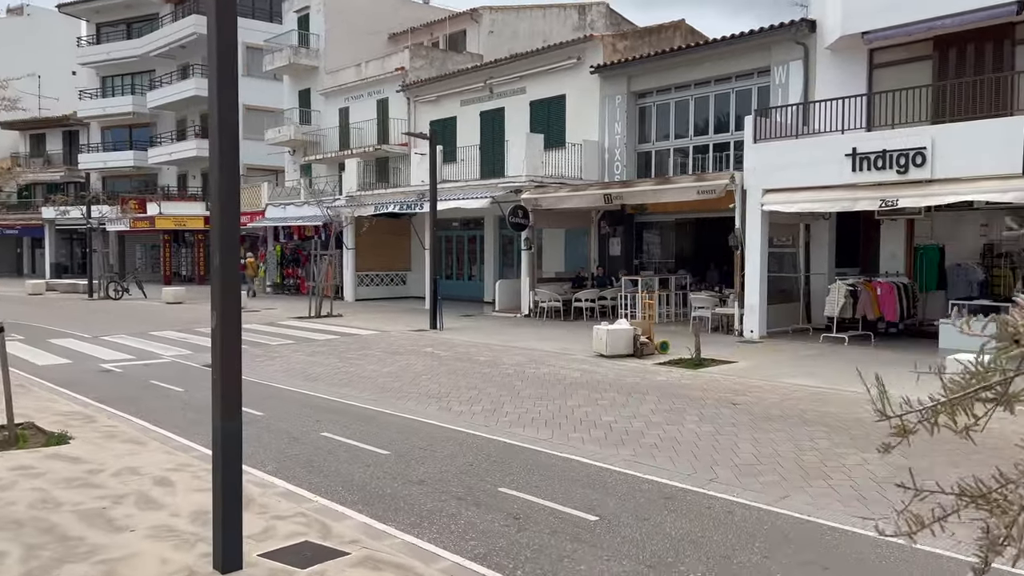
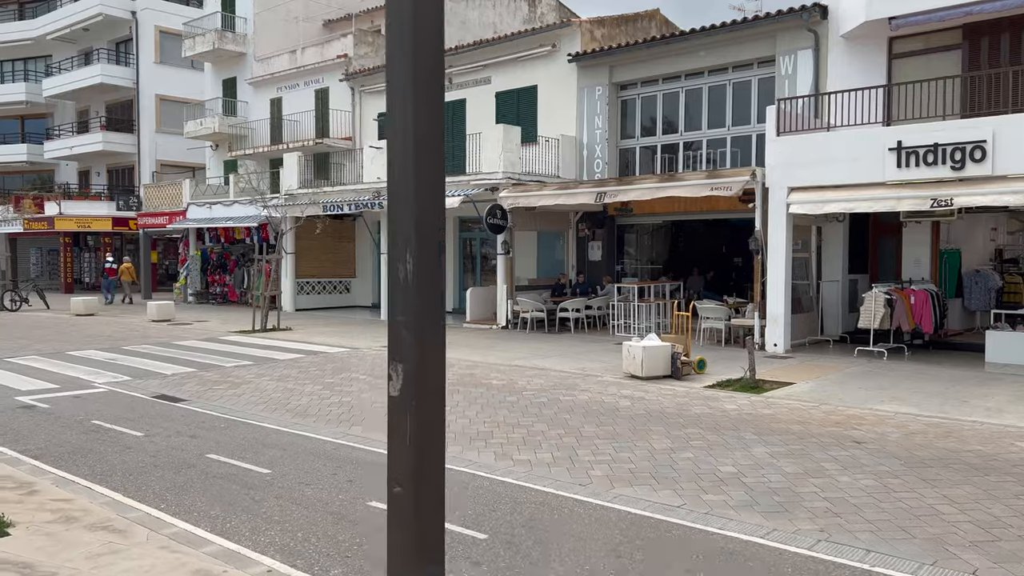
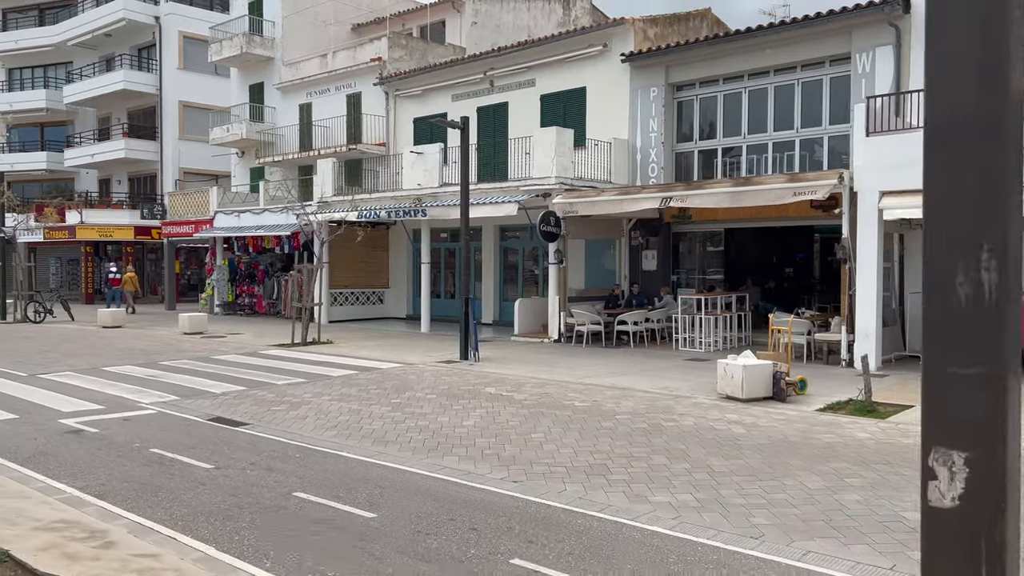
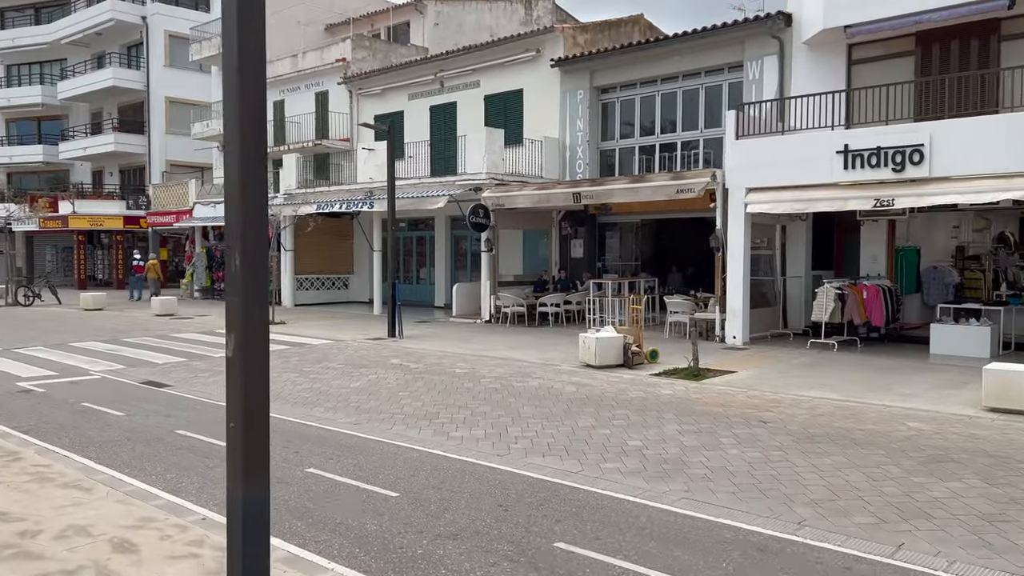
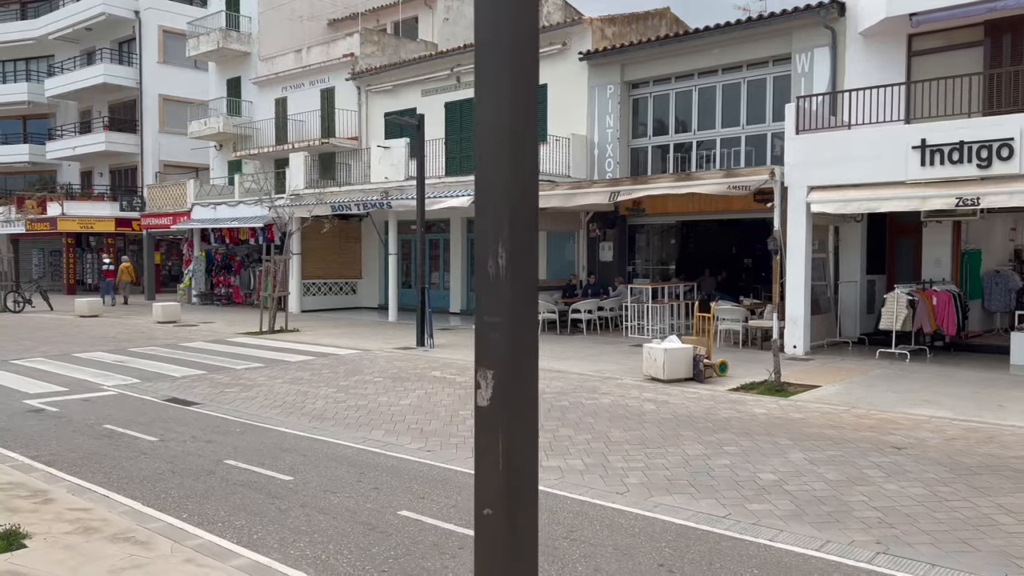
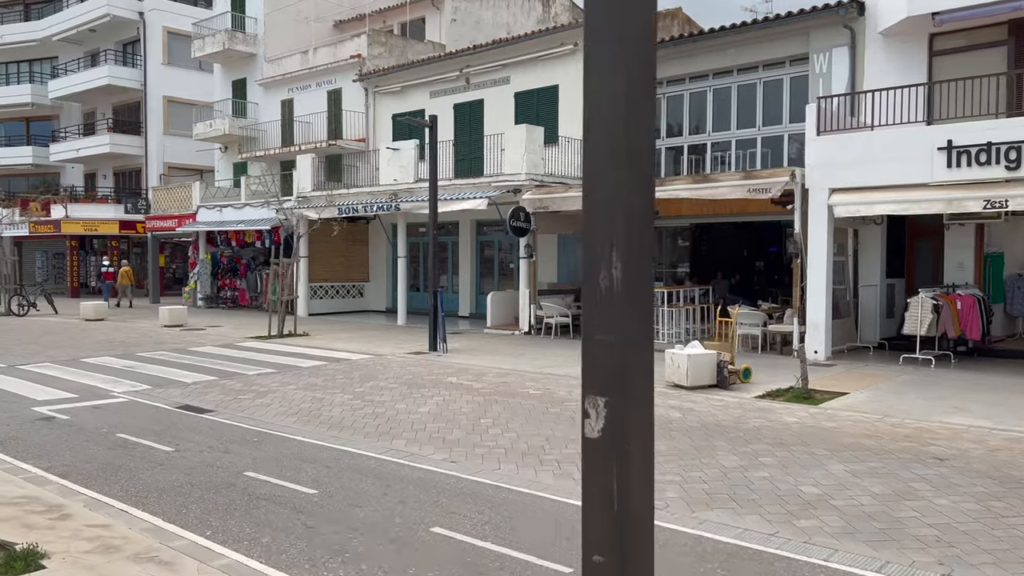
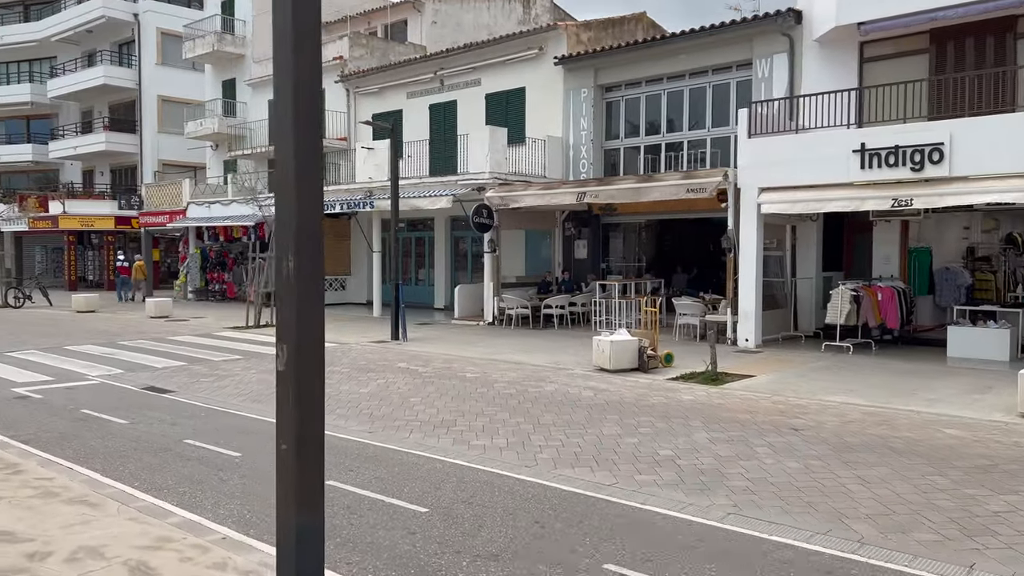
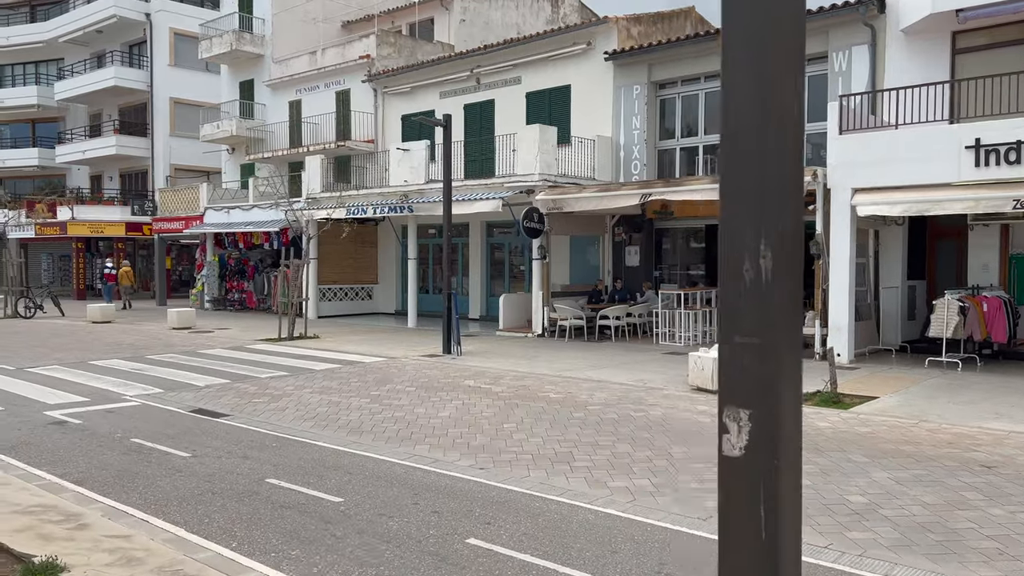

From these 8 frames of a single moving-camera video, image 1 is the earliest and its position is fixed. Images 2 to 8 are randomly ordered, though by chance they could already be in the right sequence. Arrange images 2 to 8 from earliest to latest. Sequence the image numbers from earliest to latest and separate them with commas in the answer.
4, 7, 2, 5, 6, 8, 3
